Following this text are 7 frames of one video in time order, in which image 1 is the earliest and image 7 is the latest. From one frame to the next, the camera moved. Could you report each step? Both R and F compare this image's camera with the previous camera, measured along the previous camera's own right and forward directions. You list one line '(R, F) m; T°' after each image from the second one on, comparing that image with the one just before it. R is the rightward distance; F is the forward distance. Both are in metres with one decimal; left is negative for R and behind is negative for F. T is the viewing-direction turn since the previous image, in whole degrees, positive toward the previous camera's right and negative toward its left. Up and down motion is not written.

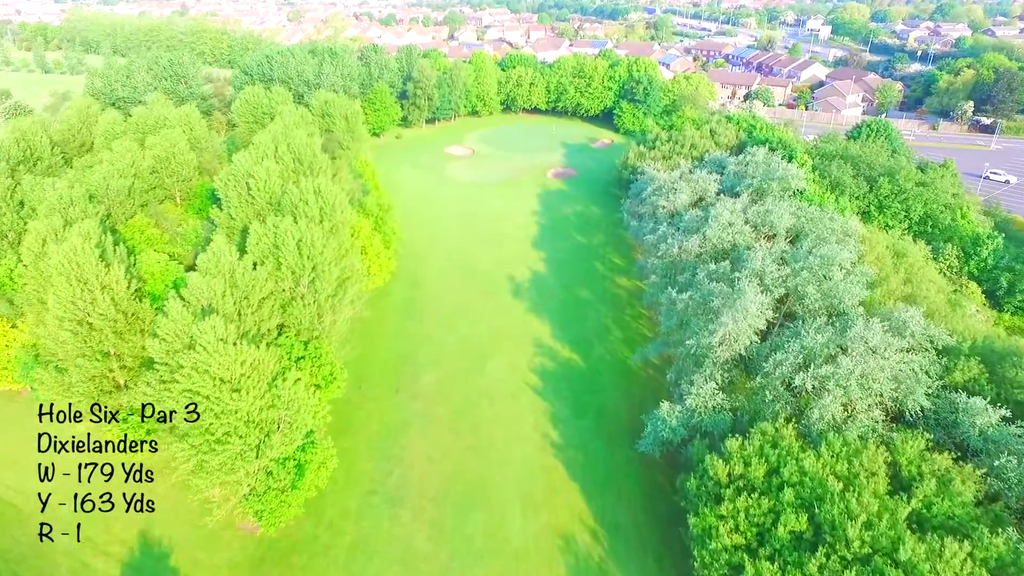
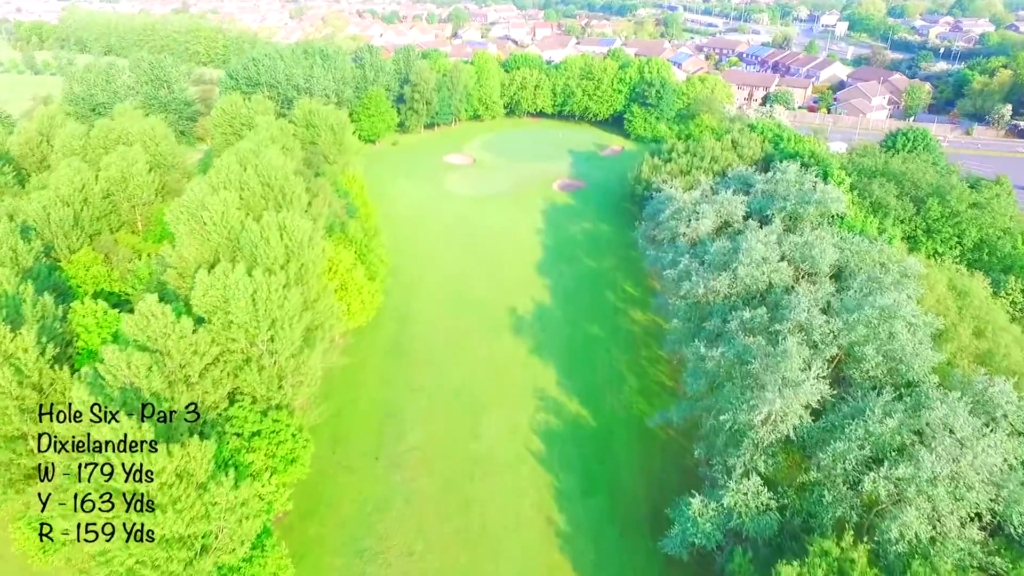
(+0.4, +5.2) m; -1°
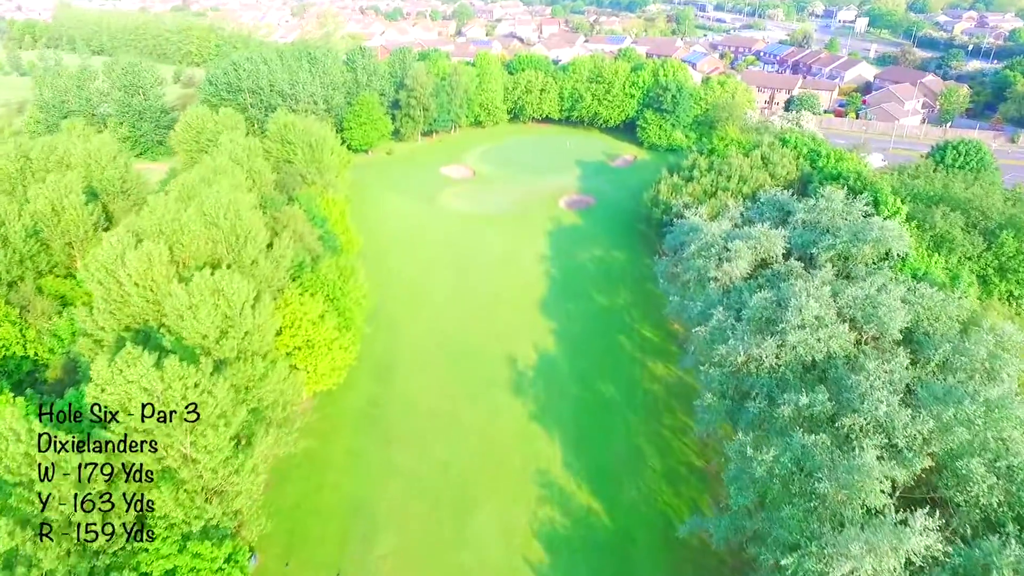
(+0.5, +6.1) m; -1°
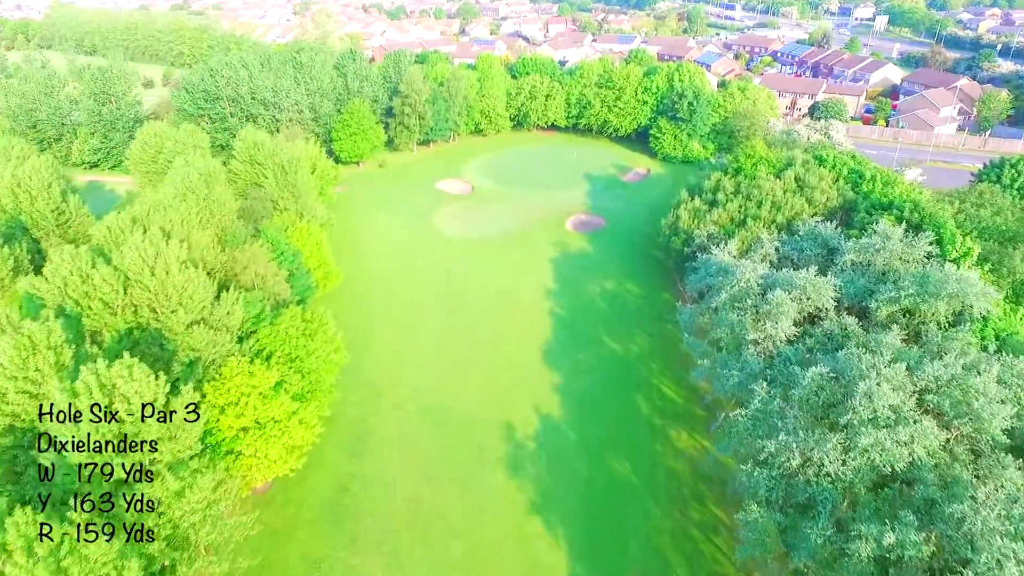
(+0.5, +5.8) m; -1°
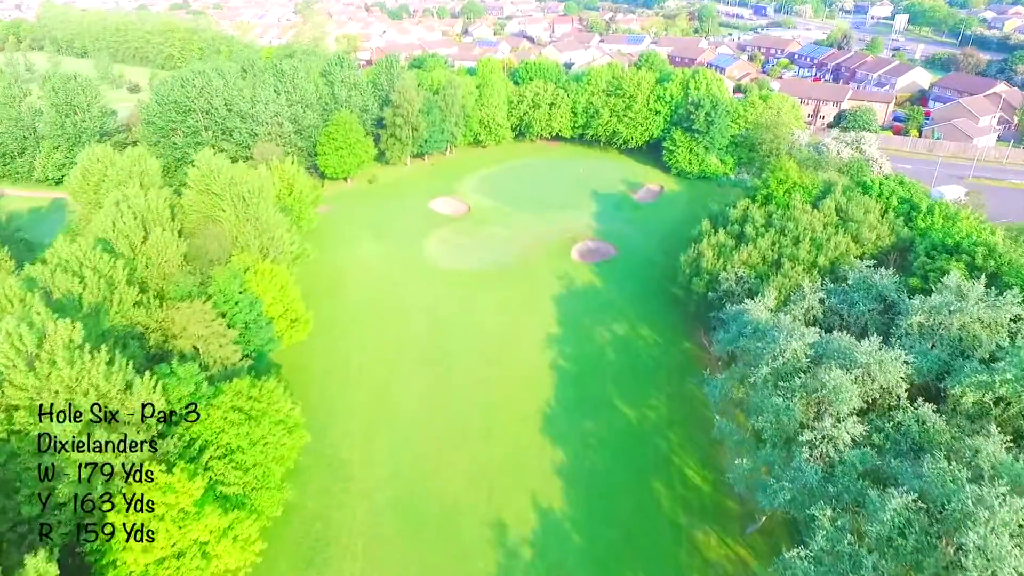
(+0.6, +5.7) m; -1°
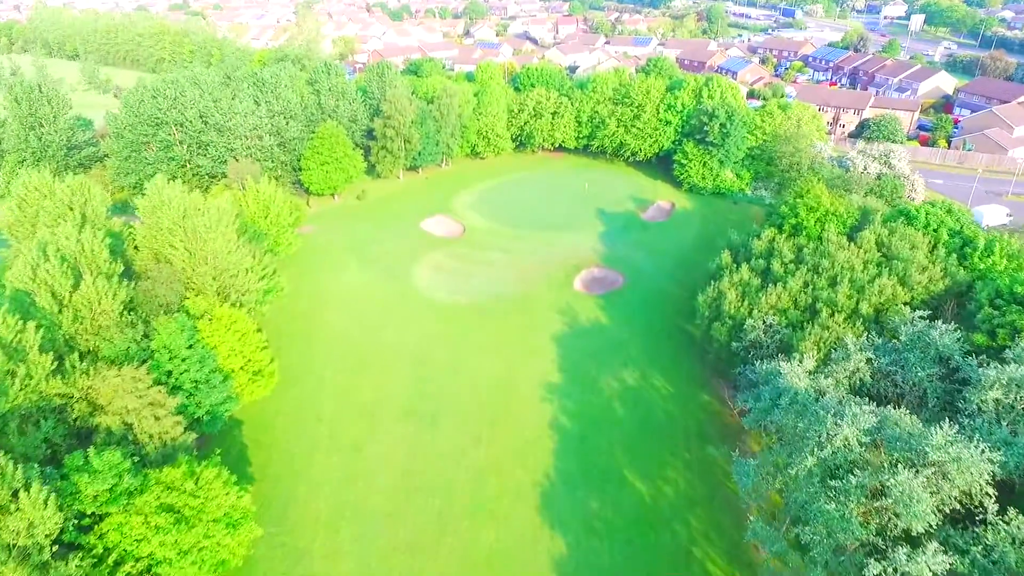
(+0.5, +4.6) m; 0°
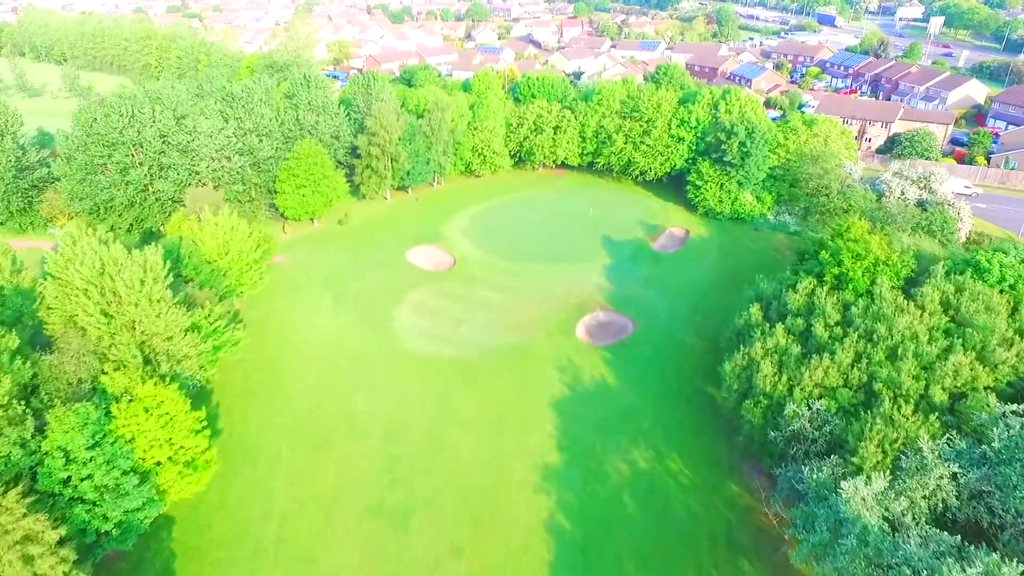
(+0.7, +5.7) m; 0°
